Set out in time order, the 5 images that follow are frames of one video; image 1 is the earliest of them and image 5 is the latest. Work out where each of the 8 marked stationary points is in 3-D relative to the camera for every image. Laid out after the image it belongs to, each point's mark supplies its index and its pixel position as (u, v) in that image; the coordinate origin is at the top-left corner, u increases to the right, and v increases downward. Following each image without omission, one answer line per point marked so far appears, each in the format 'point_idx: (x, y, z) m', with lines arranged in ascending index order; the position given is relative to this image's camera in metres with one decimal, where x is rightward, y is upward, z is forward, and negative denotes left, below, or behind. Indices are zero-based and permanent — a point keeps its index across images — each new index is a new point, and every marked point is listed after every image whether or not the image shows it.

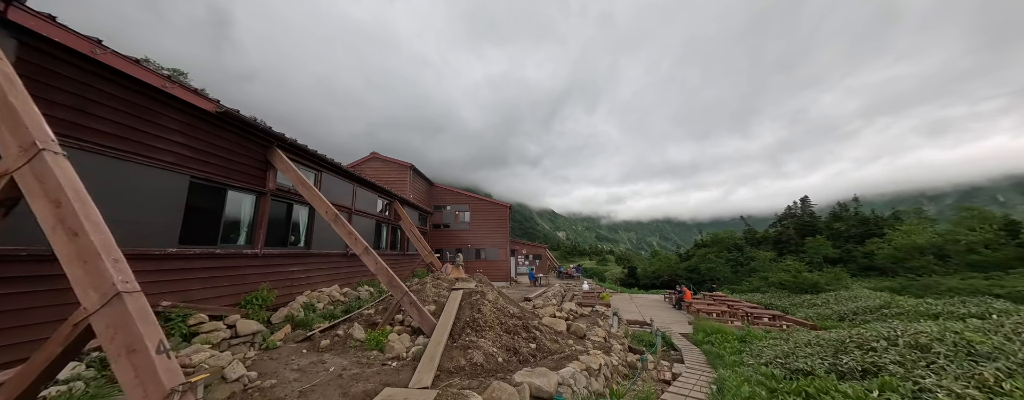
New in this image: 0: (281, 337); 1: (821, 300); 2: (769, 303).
0: (-3.5, -2.1, +4.5) m
1: (+17.8, -5.8, +17.0) m
2: (+15.9, -6.5, +18.4) m
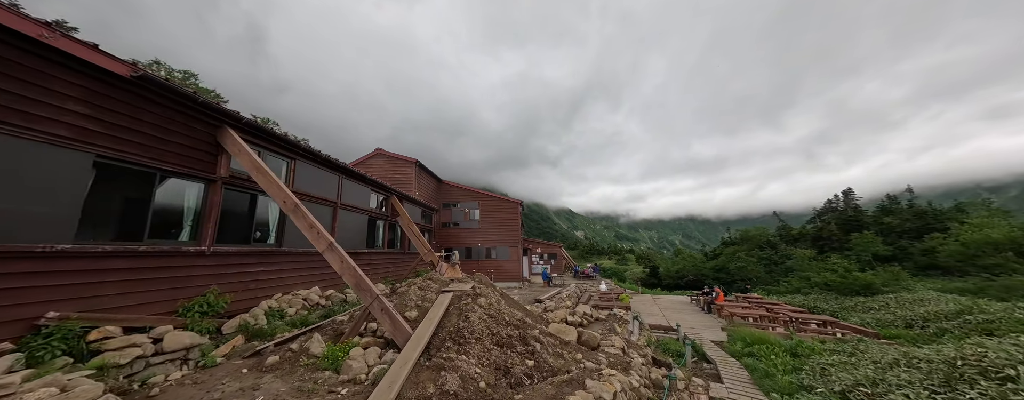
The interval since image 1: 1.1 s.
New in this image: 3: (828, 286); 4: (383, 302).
0: (-3.6, -1.9, +3.8) m
1: (+18.4, -5.2, +14.9) m
2: (+16.7, -5.9, +16.4) m
3: (+21.1, -5.7, +19.7) m
4: (-1.7, -1.4, +4.0) m
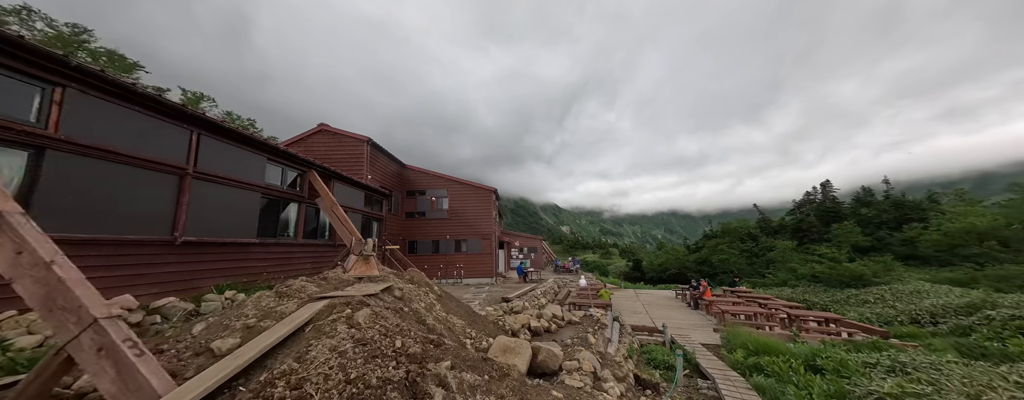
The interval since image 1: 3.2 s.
0: (-4.6, -1.4, +1.6) m
1: (+16.9, -4.5, +13.9) m
2: (+15.1, -5.2, +15.3) m
3: (+19.3, -4.9, +18.8) m
4: (-2.7, -0.9, +2.0) m
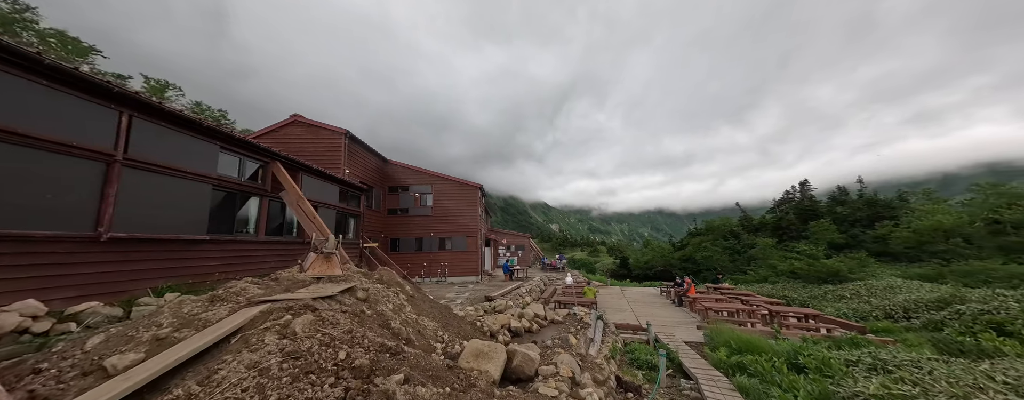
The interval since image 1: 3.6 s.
0: (-4.9, -1.3, +1.1) m
1: (+16.1, -4.4, +14.2) m
2: (+14.3, -5.1, +15.5) m
3: (+18.3, -4.8, +19.2) m
4: (-3.0, -0.8, +1.5) m
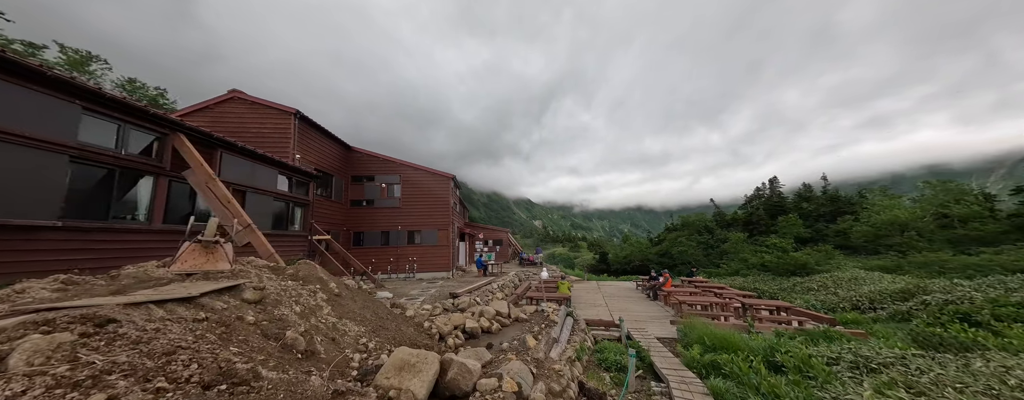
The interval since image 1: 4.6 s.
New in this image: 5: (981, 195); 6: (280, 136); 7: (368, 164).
0: (-5.5, -1.0, 0.0) m
1: (+14.7, -4.0, +14.3) m
2: (+12.8, -4.7, +15.6) m
3: (+16.6, -4.4, +19.4) m
4: (-3.6, -0.5, +0.5) m
5: (+30.4, +0.3, +19.1) m
6: (-9.2, +2.5, +11.7) m
7: (-8.6, +2.1, +17.6) m
